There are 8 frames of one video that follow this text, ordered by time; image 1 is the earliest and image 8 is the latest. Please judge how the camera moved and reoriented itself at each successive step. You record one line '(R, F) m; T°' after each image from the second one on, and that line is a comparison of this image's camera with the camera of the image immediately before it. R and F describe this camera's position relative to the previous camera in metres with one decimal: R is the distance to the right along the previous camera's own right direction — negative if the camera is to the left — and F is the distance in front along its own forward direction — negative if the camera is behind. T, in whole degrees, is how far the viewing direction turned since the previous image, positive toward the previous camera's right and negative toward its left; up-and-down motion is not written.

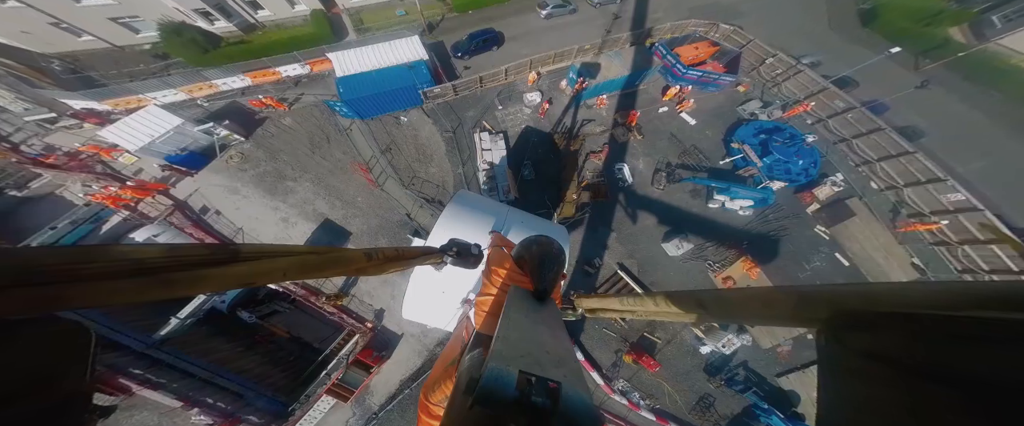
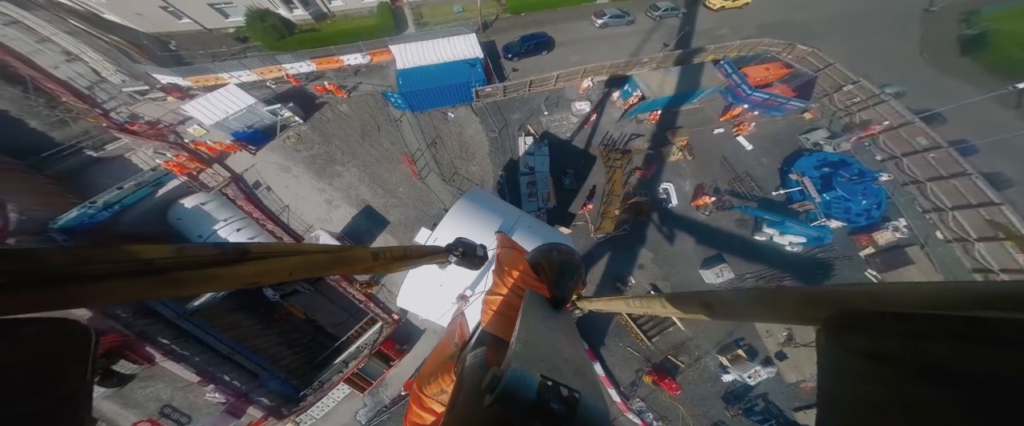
(-0.8, +0.4) m; -5°
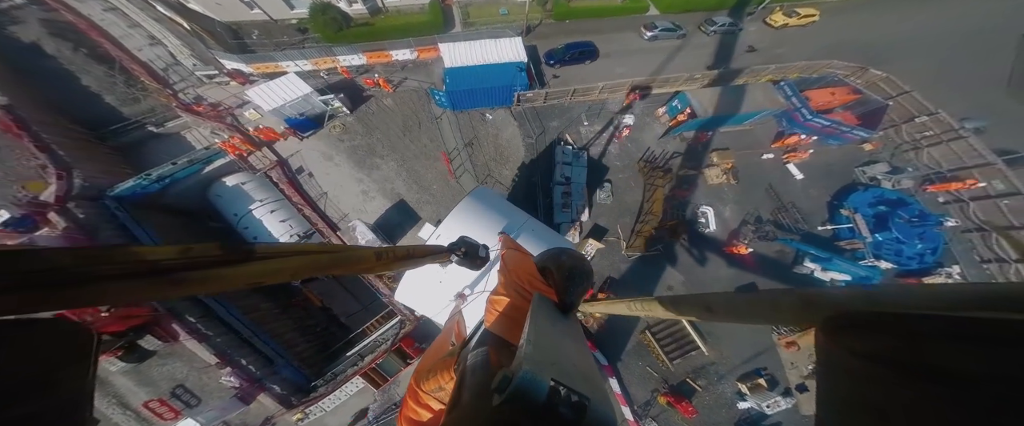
(-0.8, +0.3) m; -3°
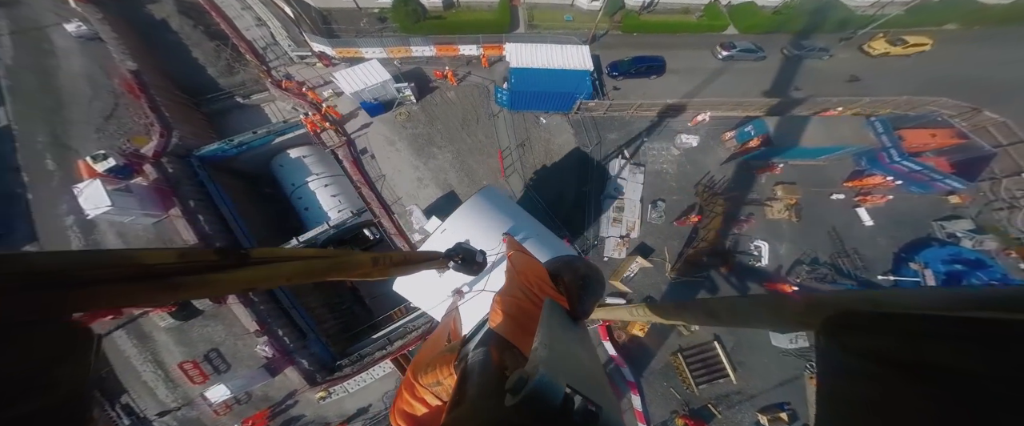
(-1.5, +0.1) m; -4°
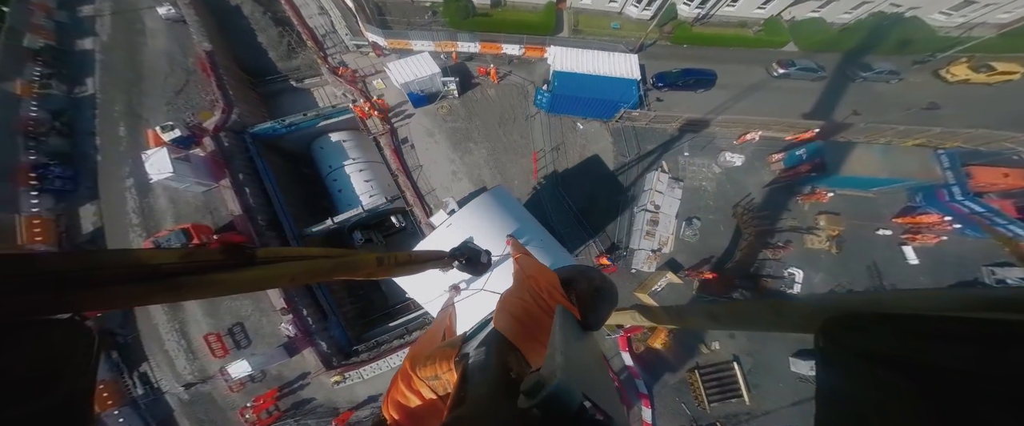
(-1.0, 0.0) m; -3°
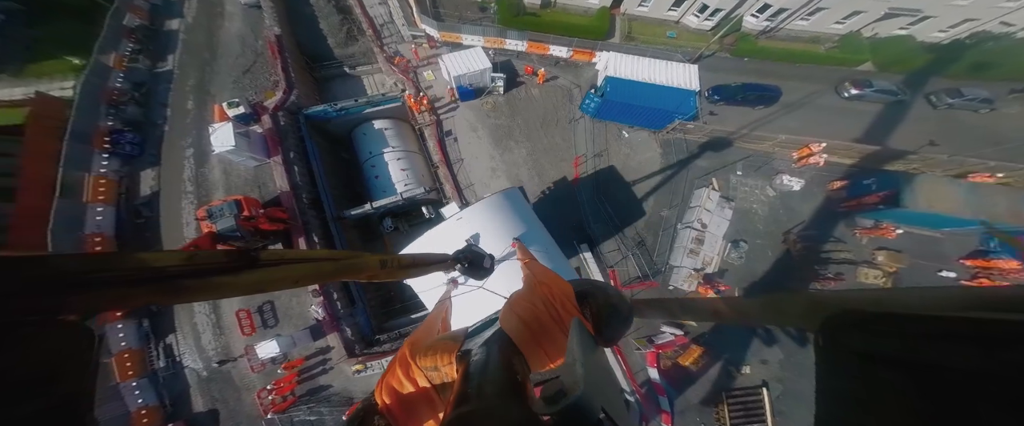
(-1.3, +0.2) m; -3°
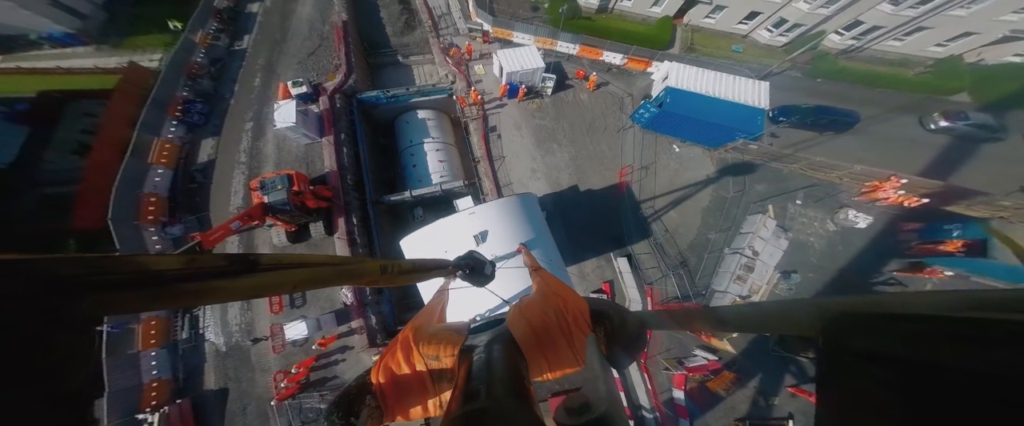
(-1.3, +0.3) m; -3°
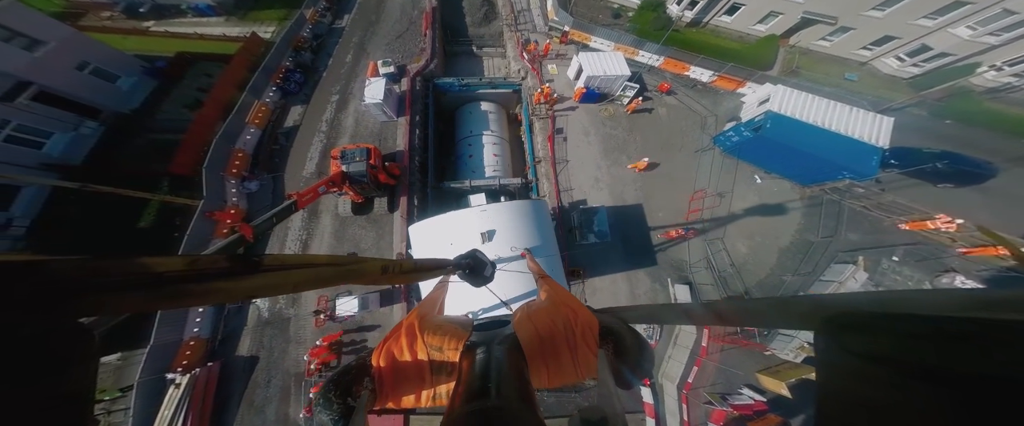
(-1.6, +0.2) m; -6°
